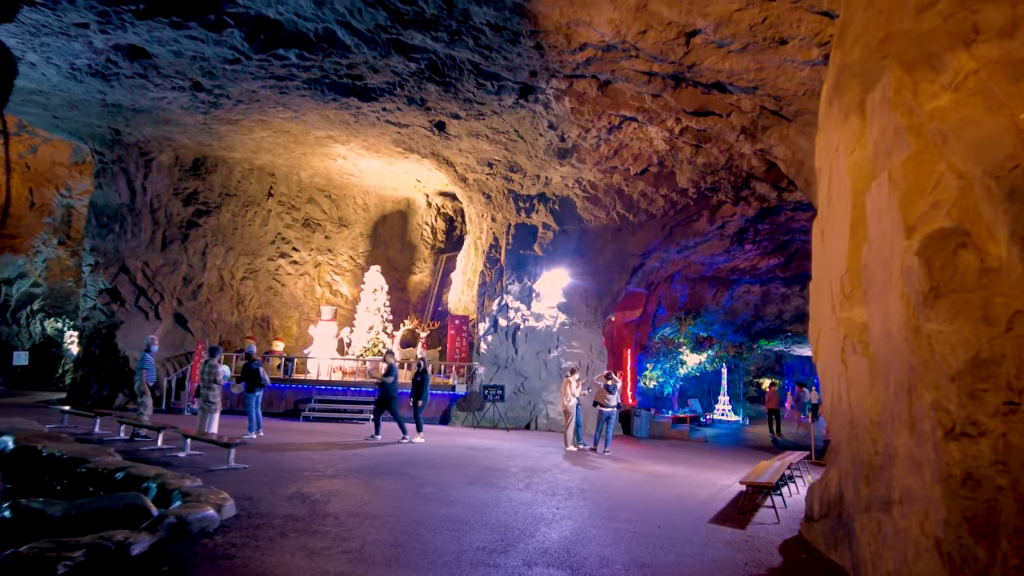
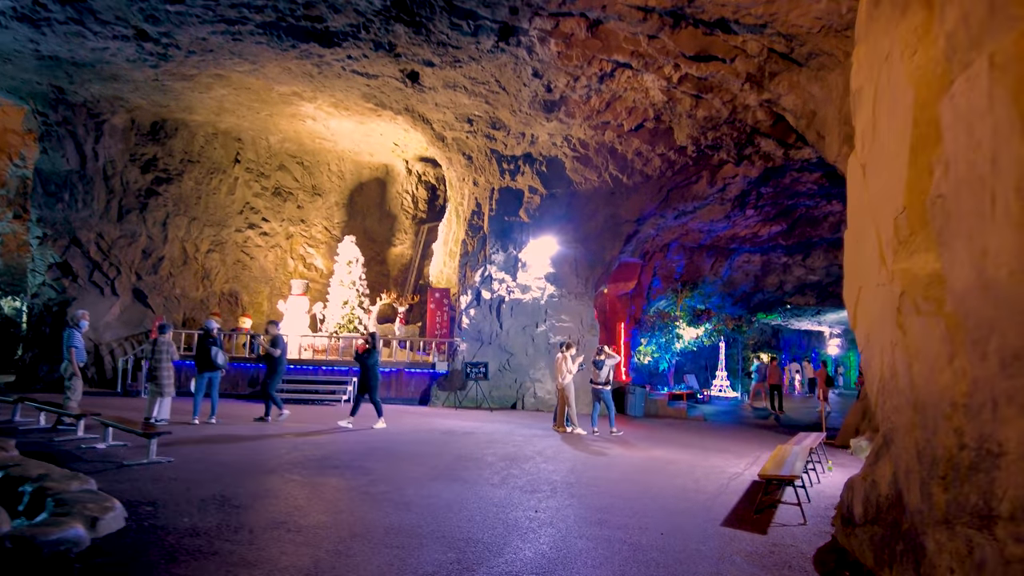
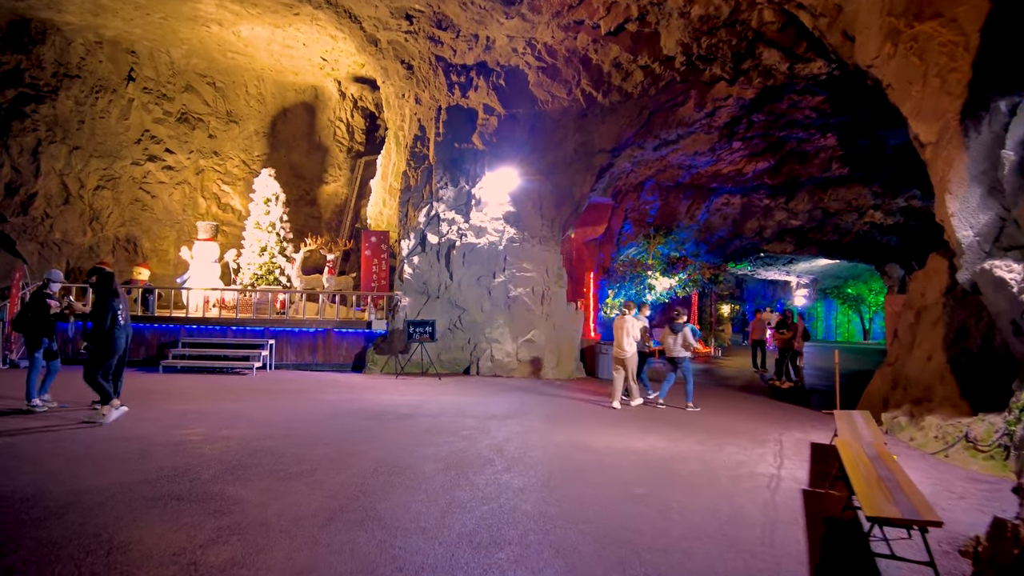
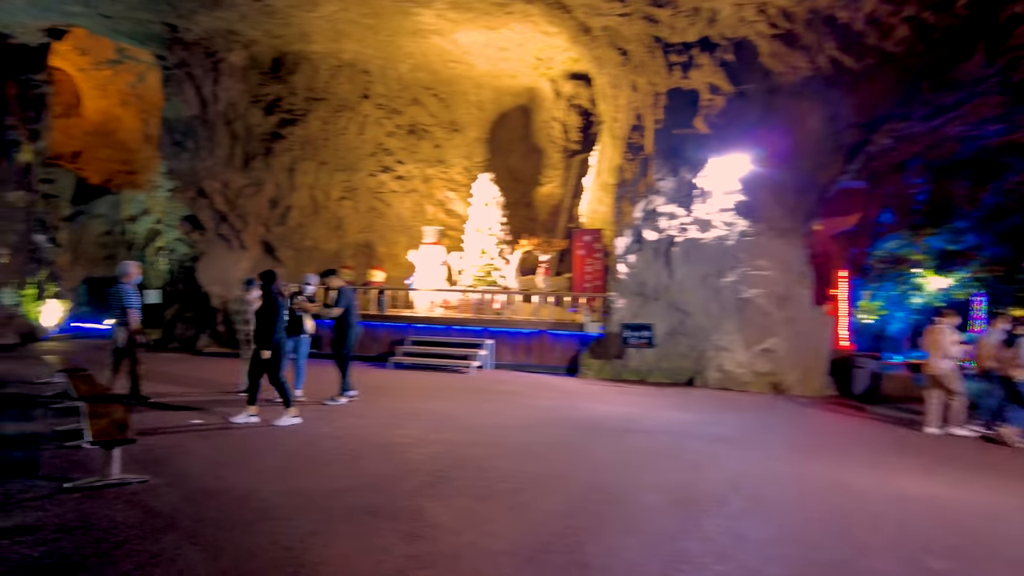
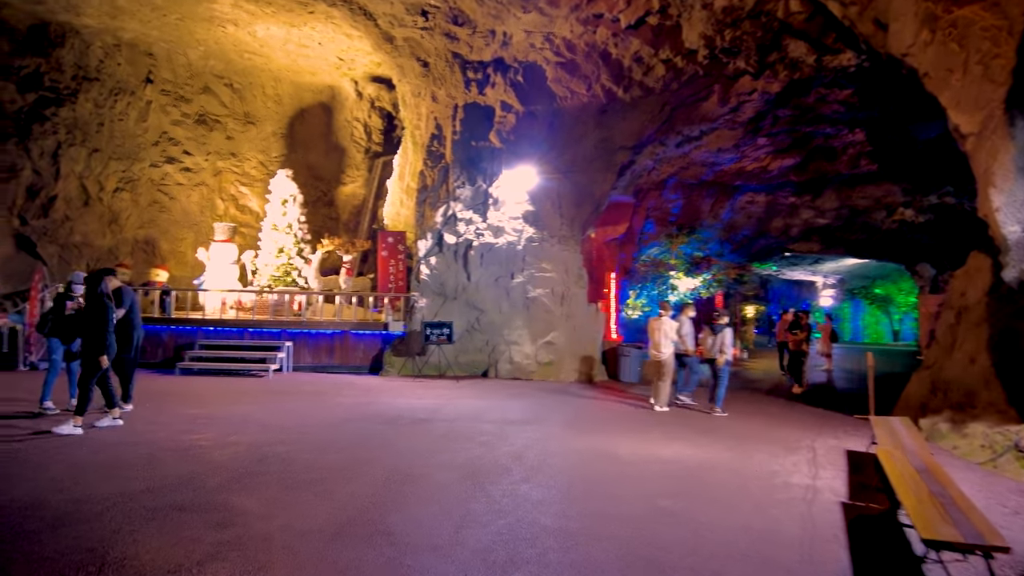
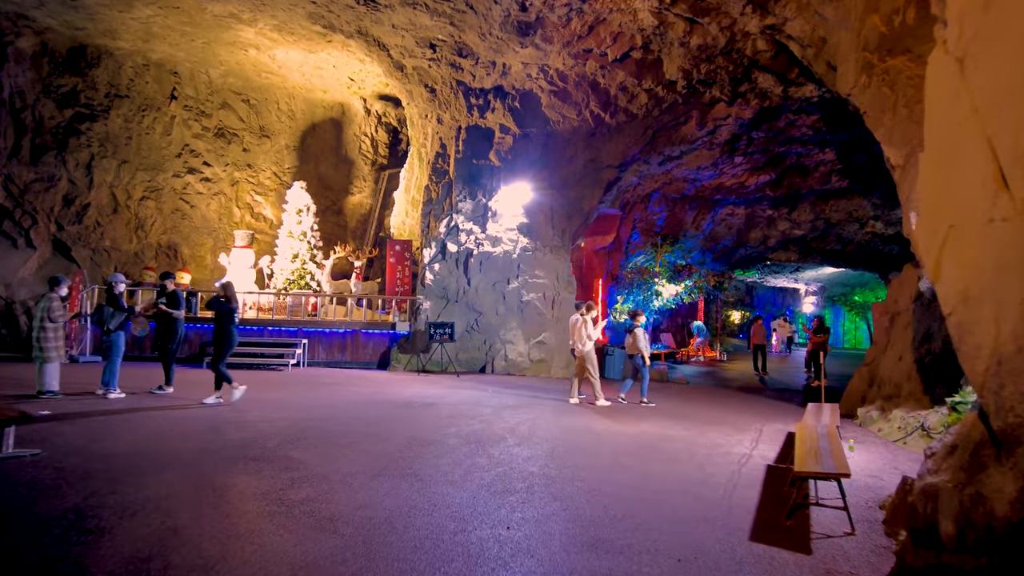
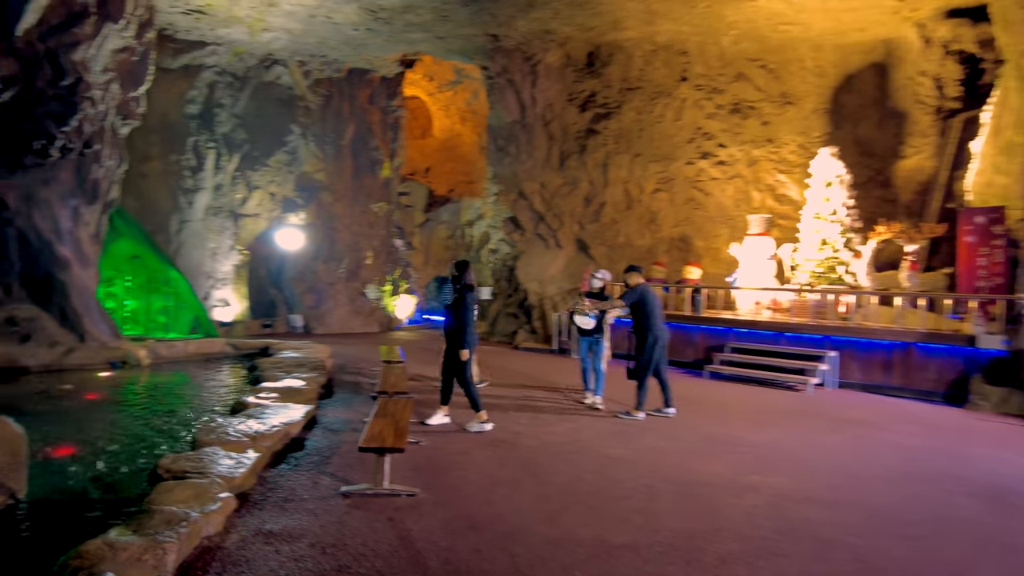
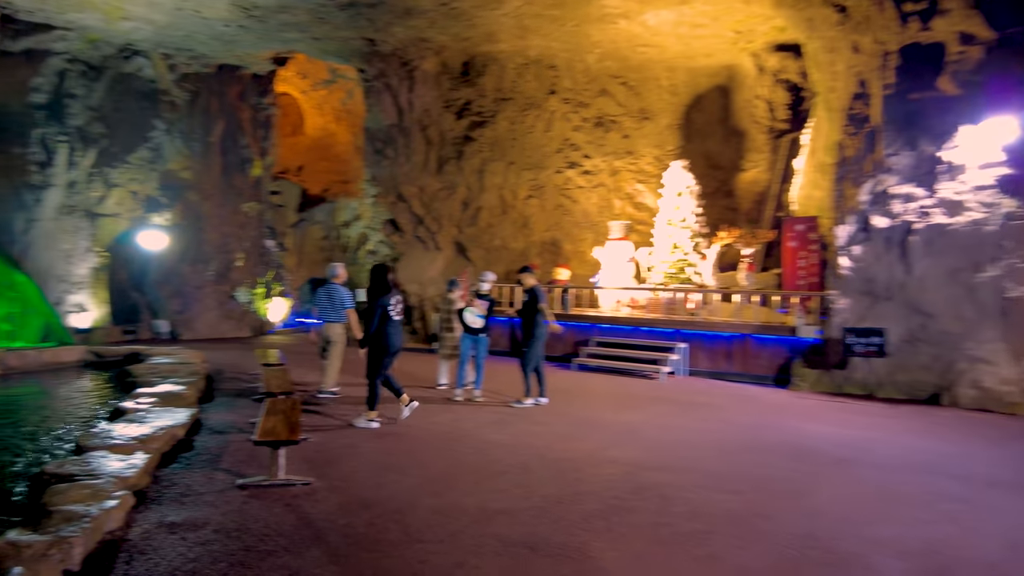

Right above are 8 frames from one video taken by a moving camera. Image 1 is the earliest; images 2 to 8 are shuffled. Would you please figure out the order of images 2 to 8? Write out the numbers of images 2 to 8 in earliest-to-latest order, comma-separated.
2, 6, 3, 5, 4, 8, 7
